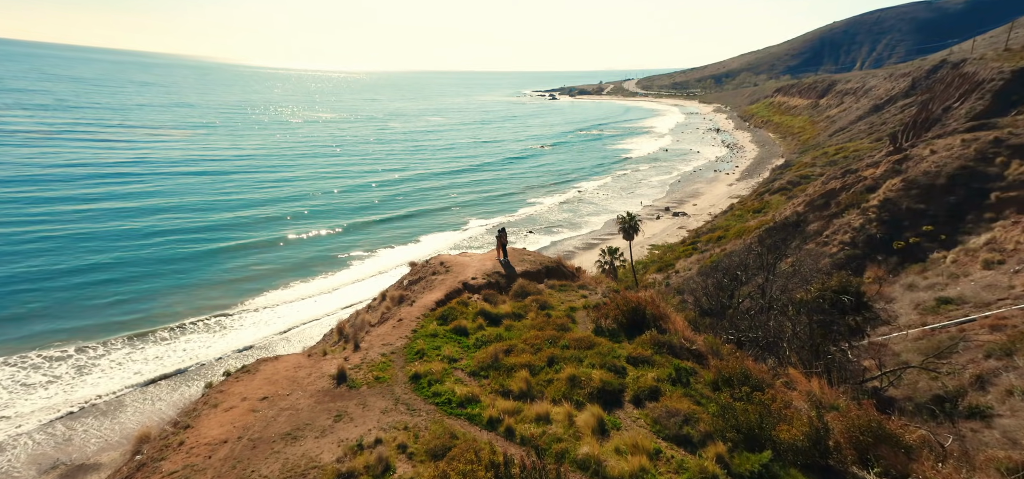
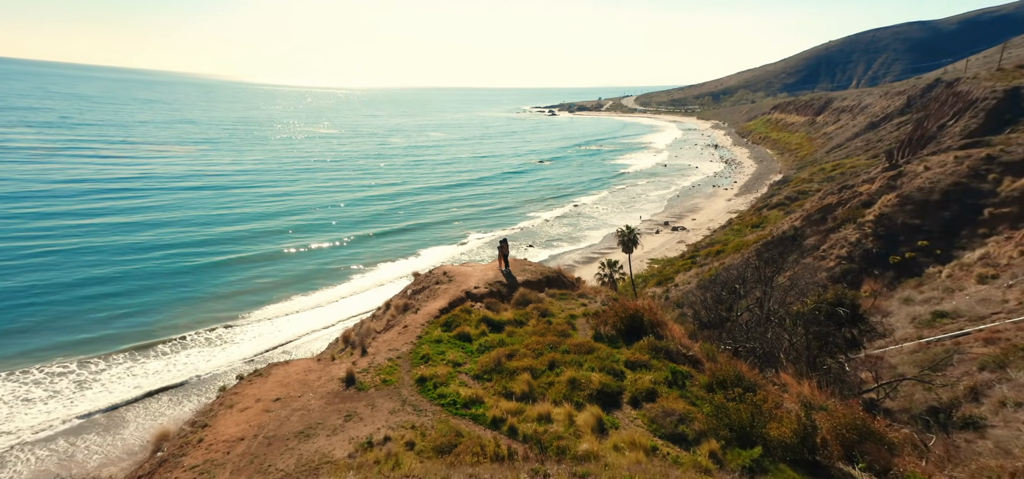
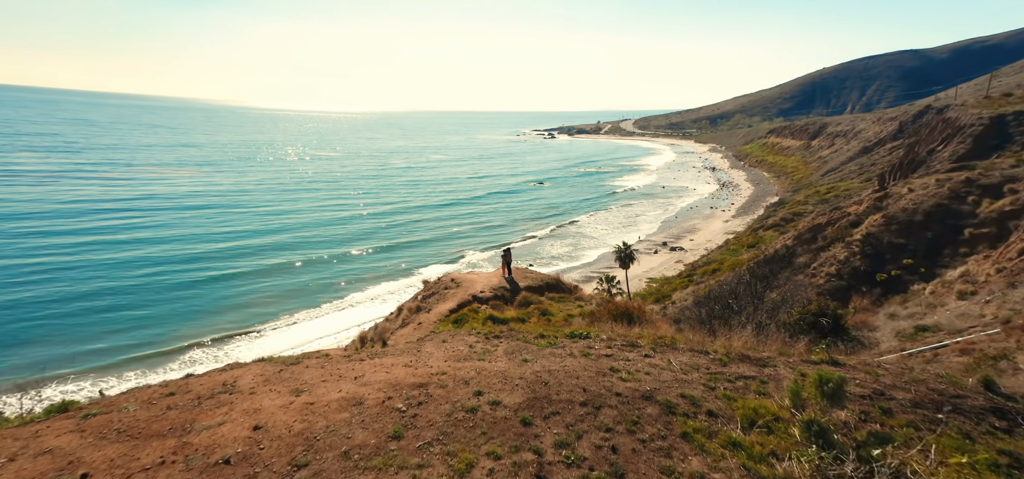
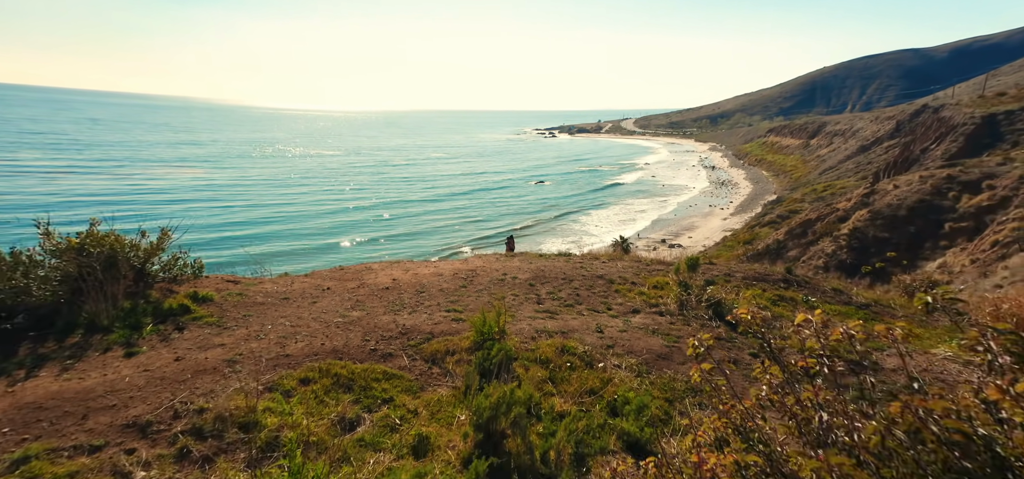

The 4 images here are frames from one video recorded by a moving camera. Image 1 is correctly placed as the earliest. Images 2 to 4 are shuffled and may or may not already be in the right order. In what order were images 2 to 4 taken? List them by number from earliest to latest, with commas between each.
2, 3, 4
